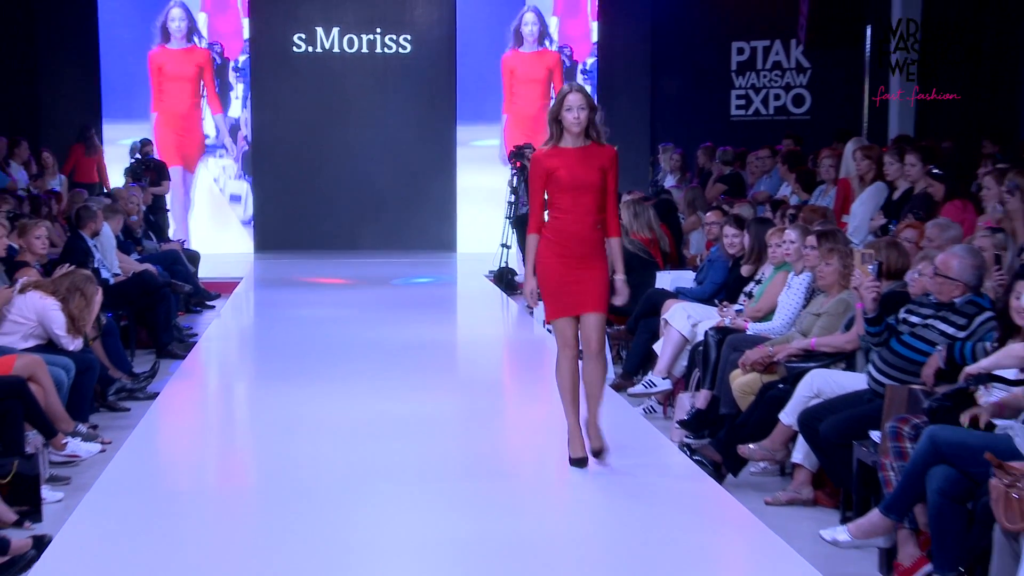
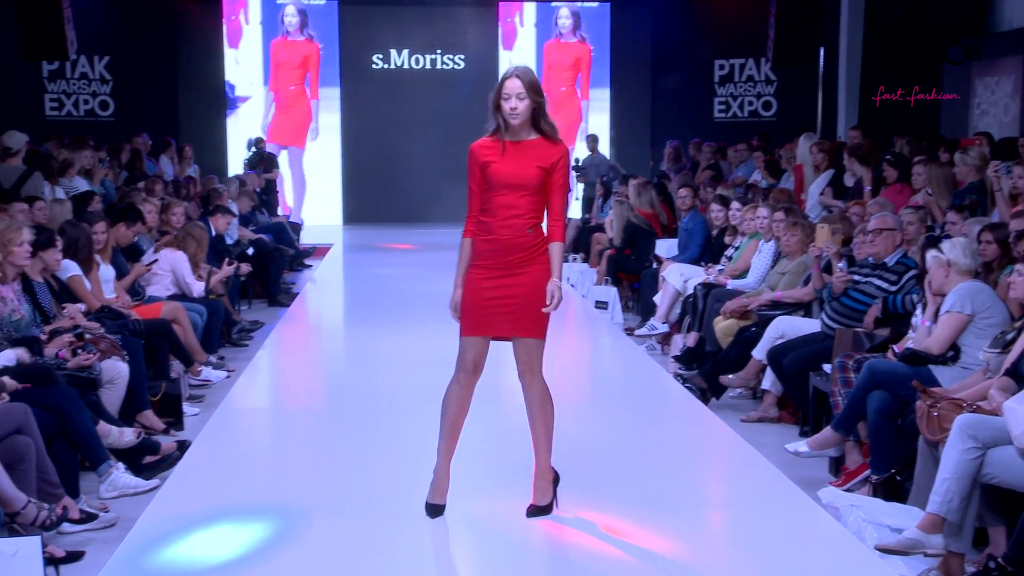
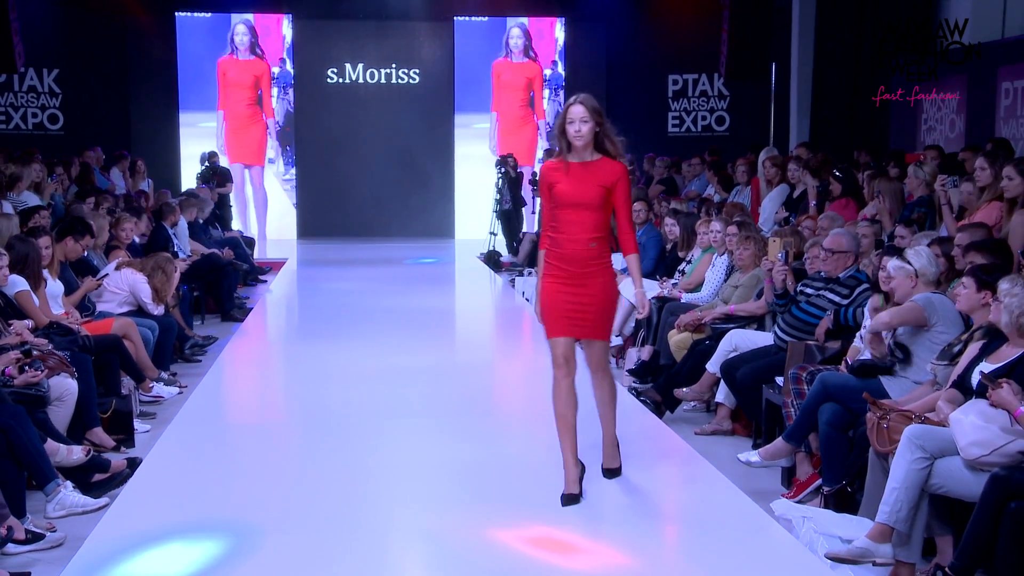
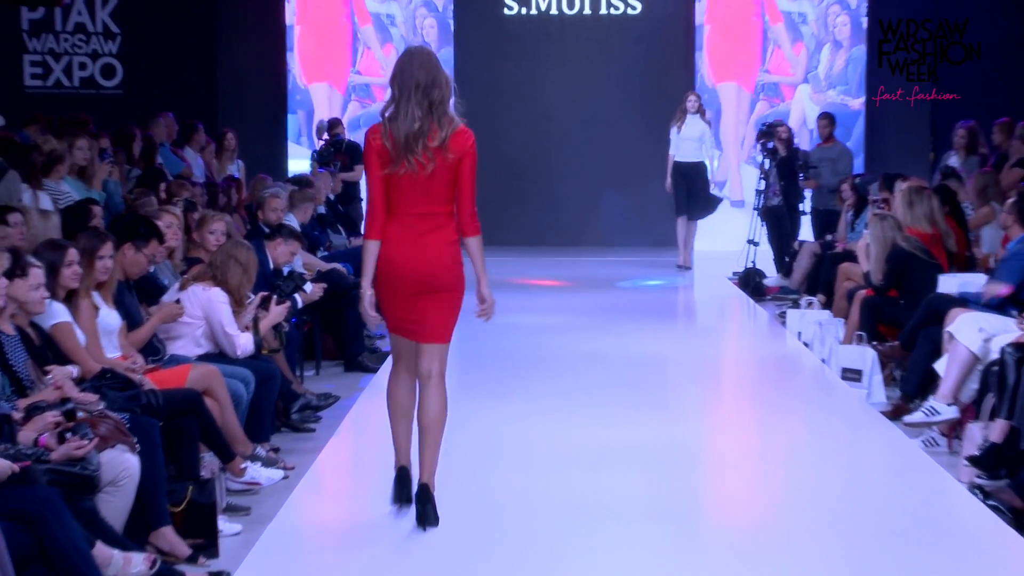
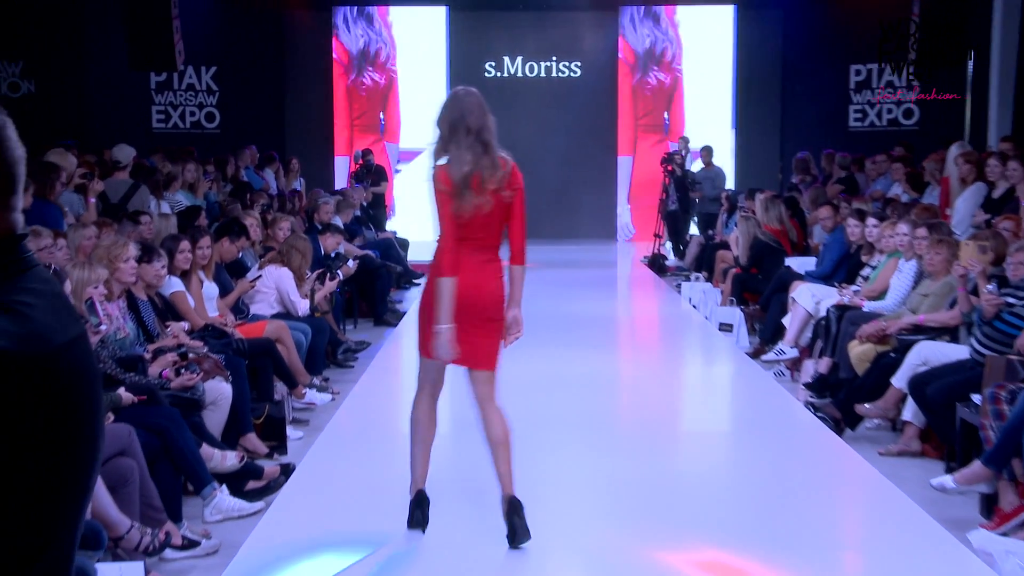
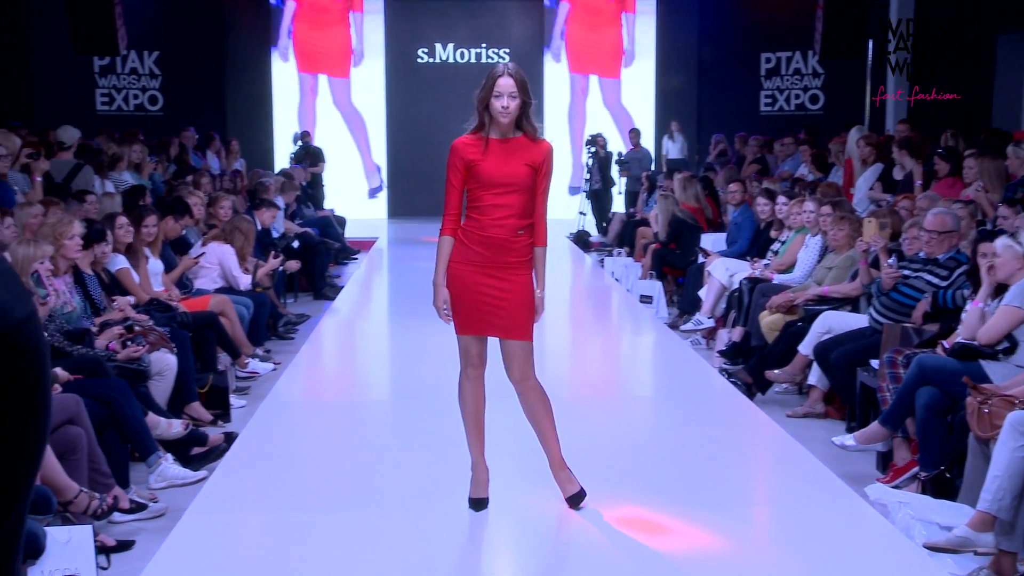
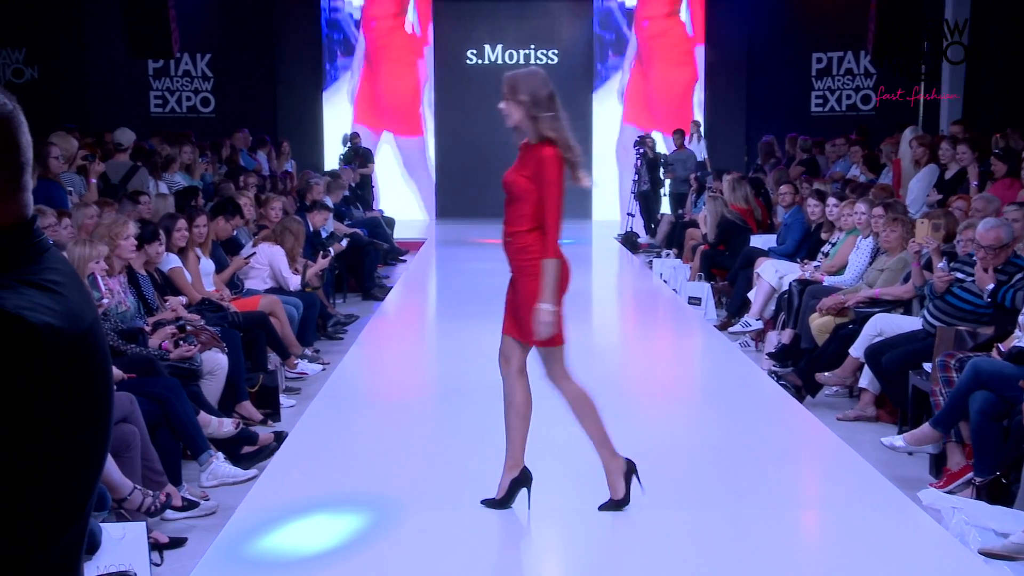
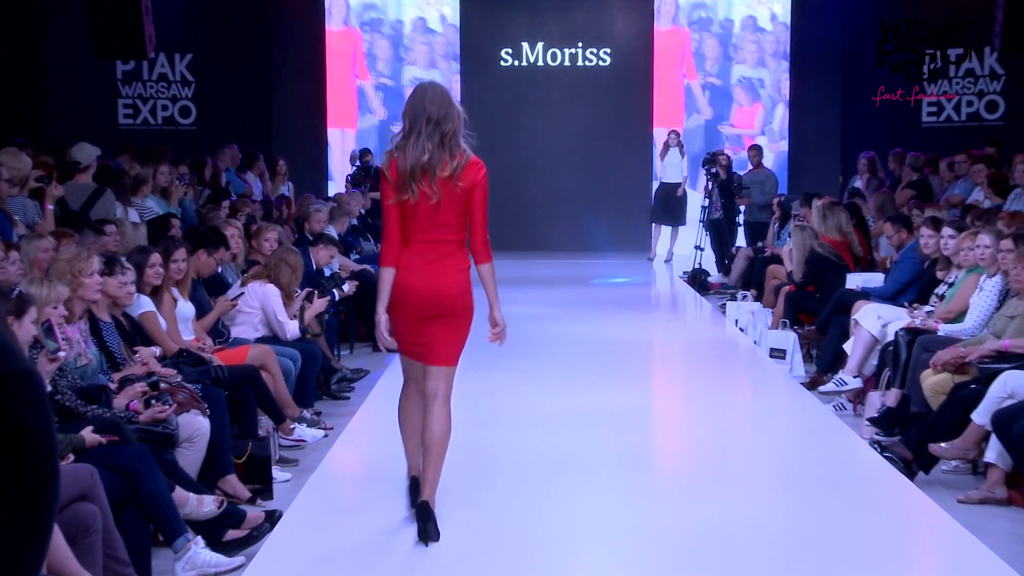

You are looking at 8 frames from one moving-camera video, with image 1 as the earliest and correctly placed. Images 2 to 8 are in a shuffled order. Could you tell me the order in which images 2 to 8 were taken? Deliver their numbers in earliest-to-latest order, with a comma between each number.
3, 2, 6, 7, 5, 8, 4
